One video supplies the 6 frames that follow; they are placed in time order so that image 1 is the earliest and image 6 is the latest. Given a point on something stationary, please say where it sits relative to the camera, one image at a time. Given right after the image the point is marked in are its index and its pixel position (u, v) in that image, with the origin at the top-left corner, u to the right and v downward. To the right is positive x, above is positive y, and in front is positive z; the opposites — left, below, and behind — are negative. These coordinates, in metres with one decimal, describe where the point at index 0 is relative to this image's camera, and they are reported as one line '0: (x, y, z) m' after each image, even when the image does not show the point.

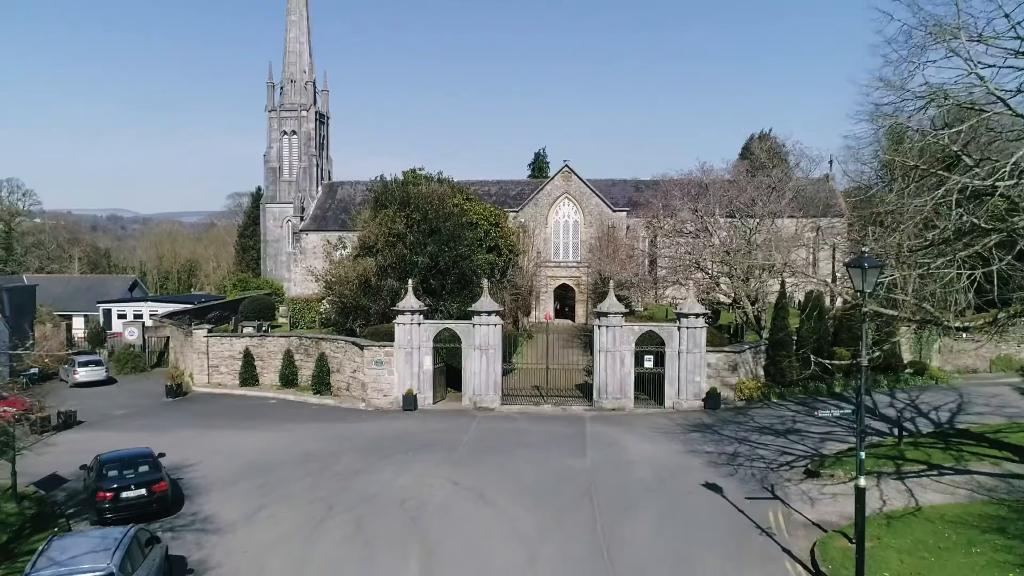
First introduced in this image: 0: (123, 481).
0: (-7.6, -3.8, +13.2) m
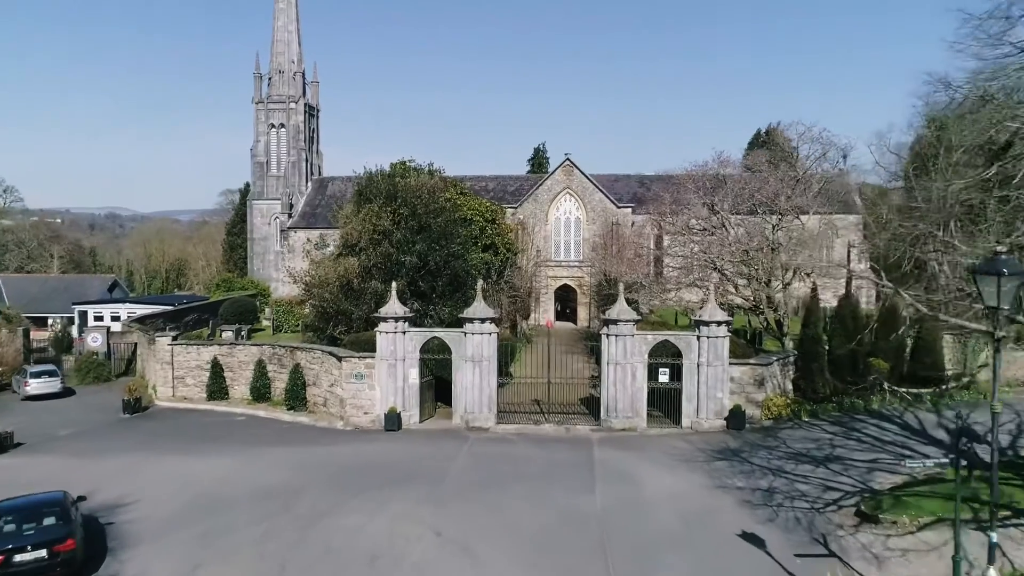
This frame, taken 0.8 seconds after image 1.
0: (-7.7, -3.9, +10.5) m
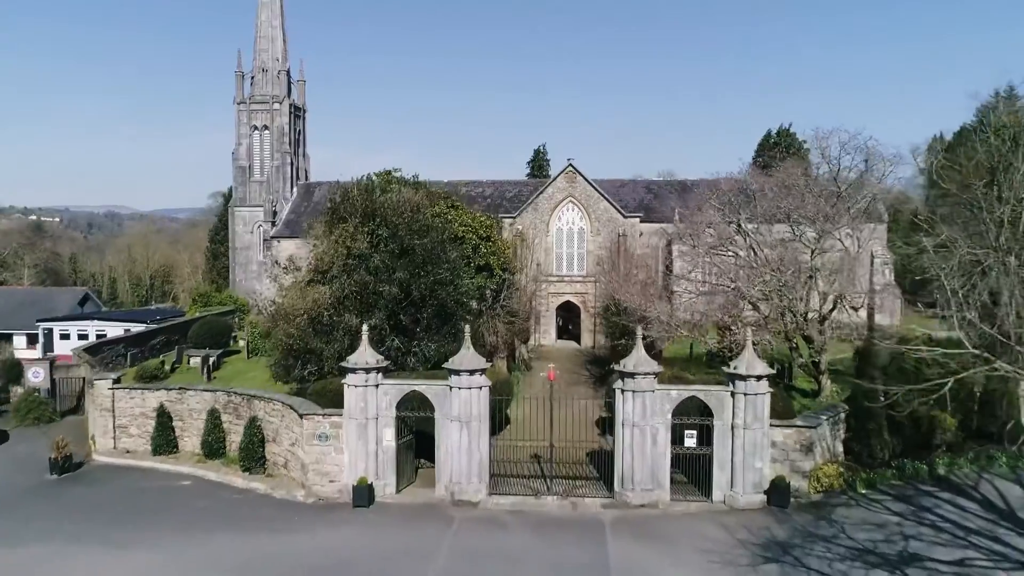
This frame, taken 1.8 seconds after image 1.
0: (-7.8, -5.1, +7.0) m
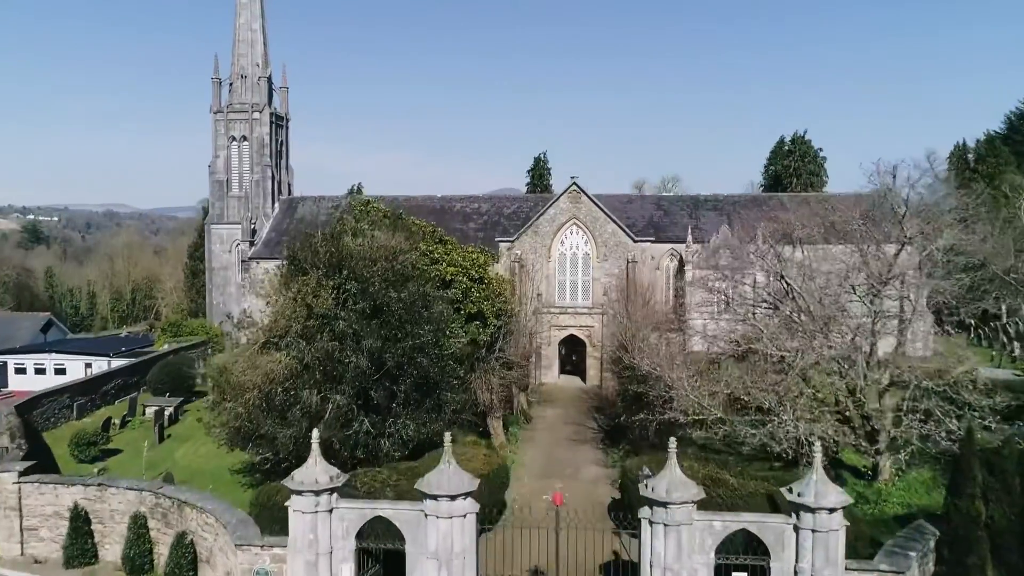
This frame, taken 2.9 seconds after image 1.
0: (-7.9, -6.9, +3.1) m
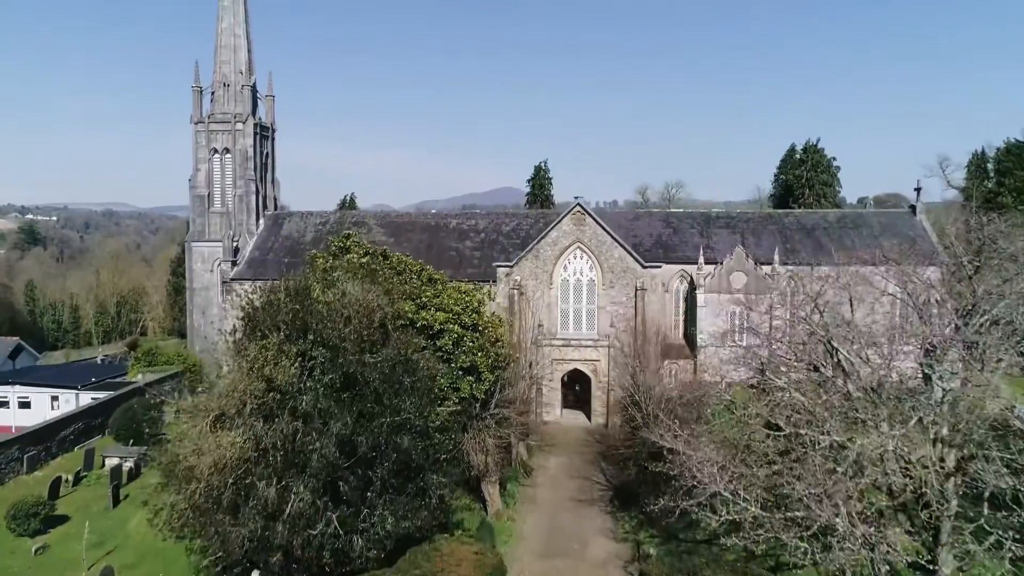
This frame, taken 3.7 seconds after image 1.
0: (-8.0, -8.5, +0.2) m
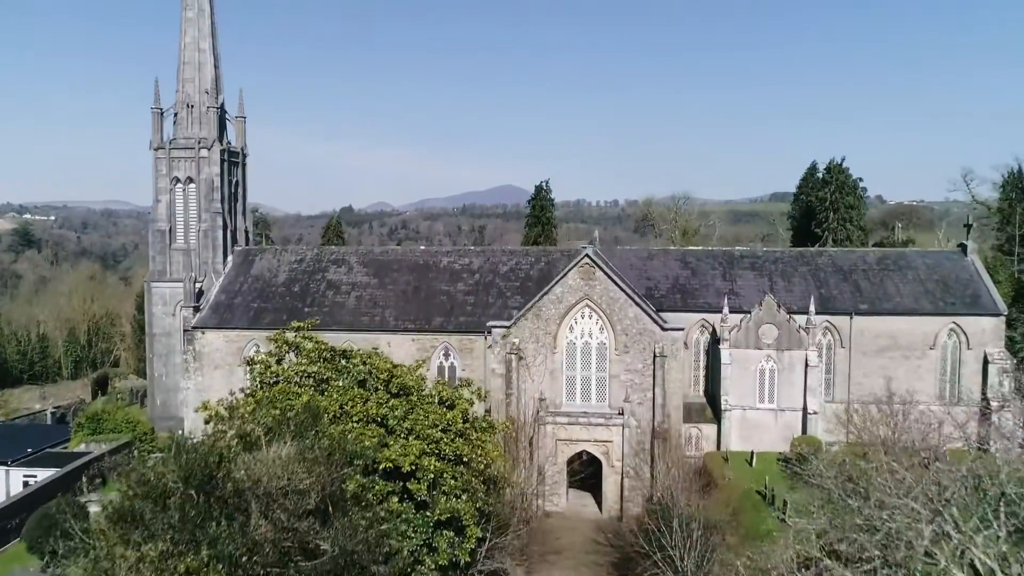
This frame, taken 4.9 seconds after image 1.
0: (-8.1, -11.5, -4.9) m
